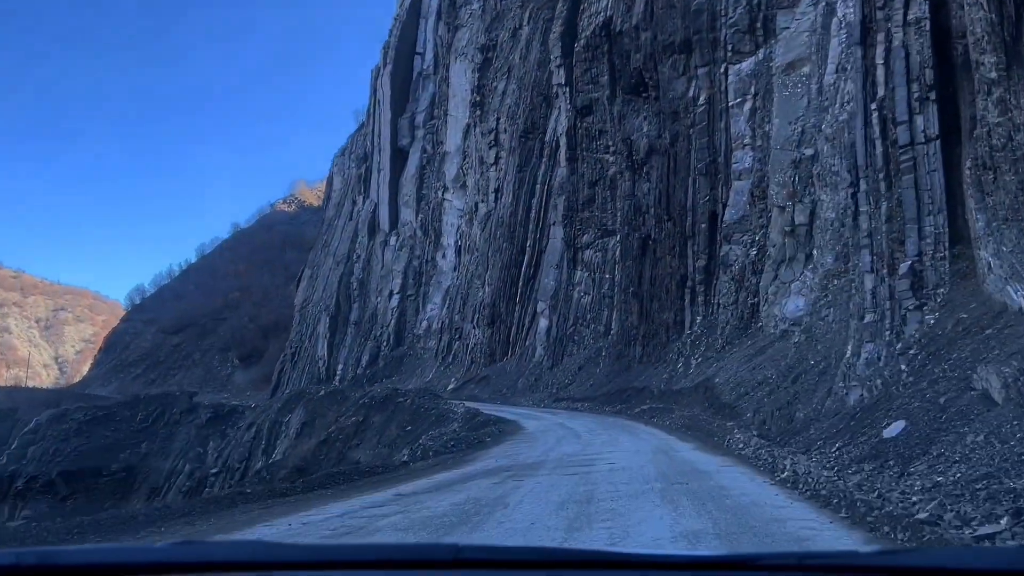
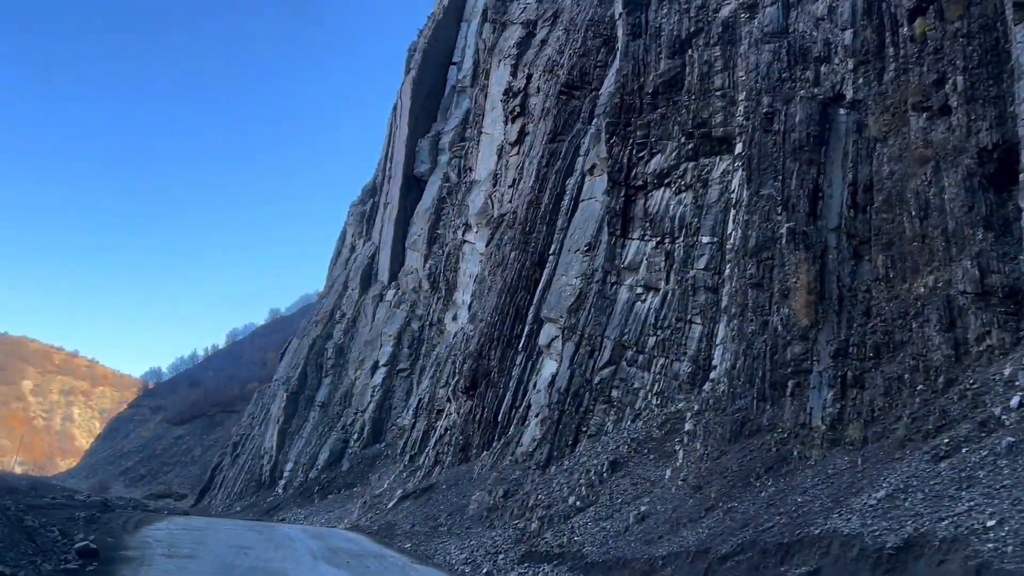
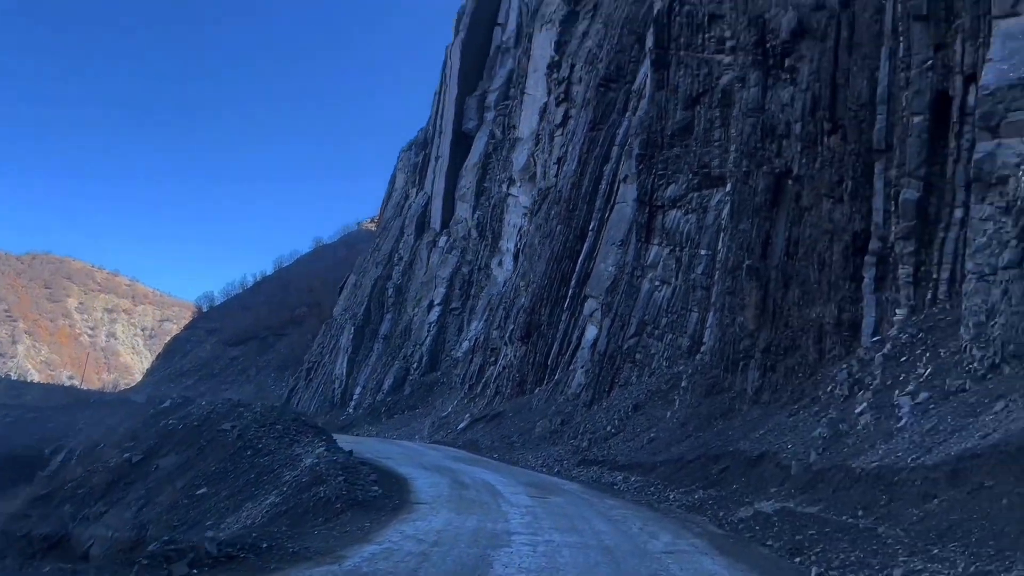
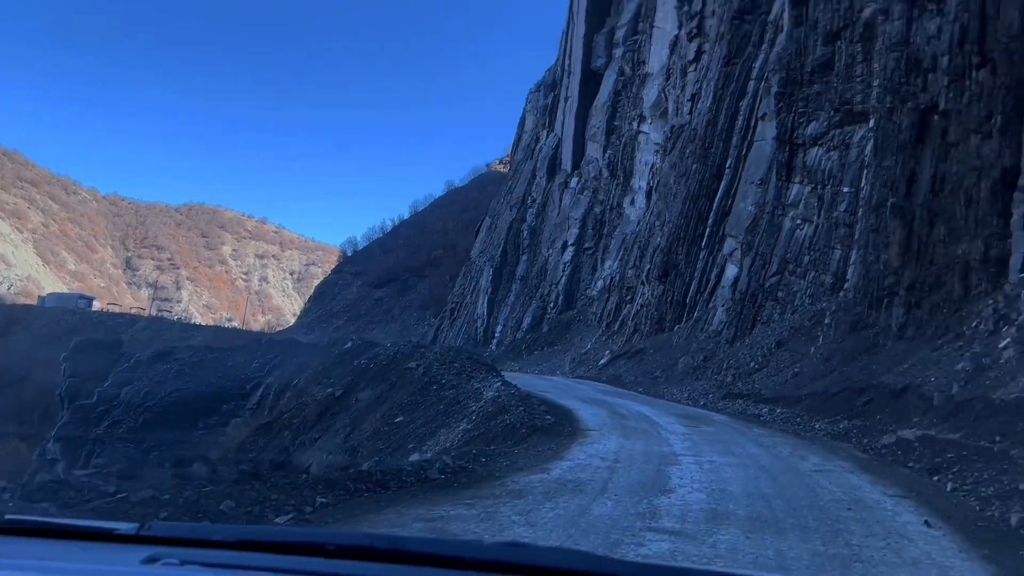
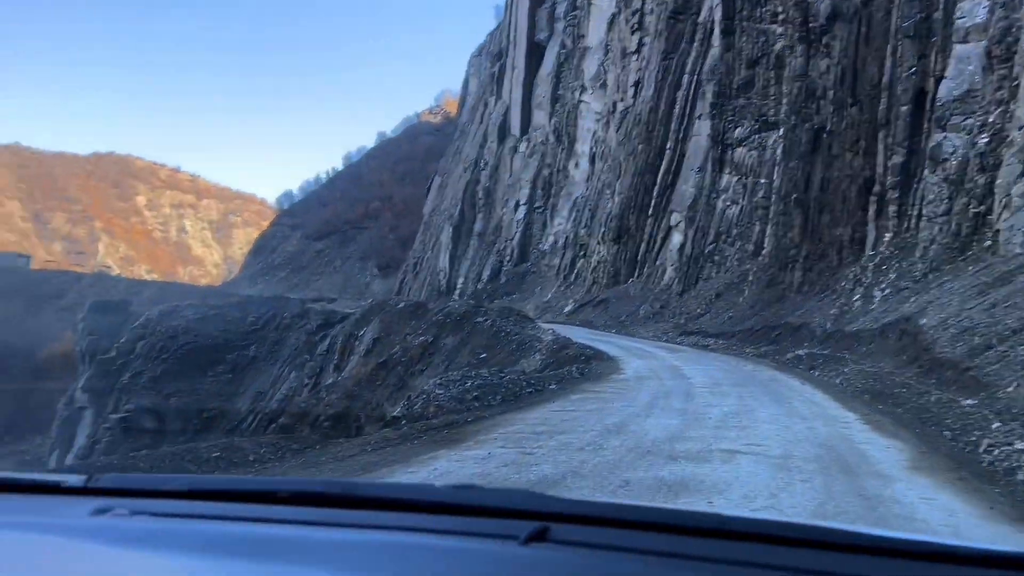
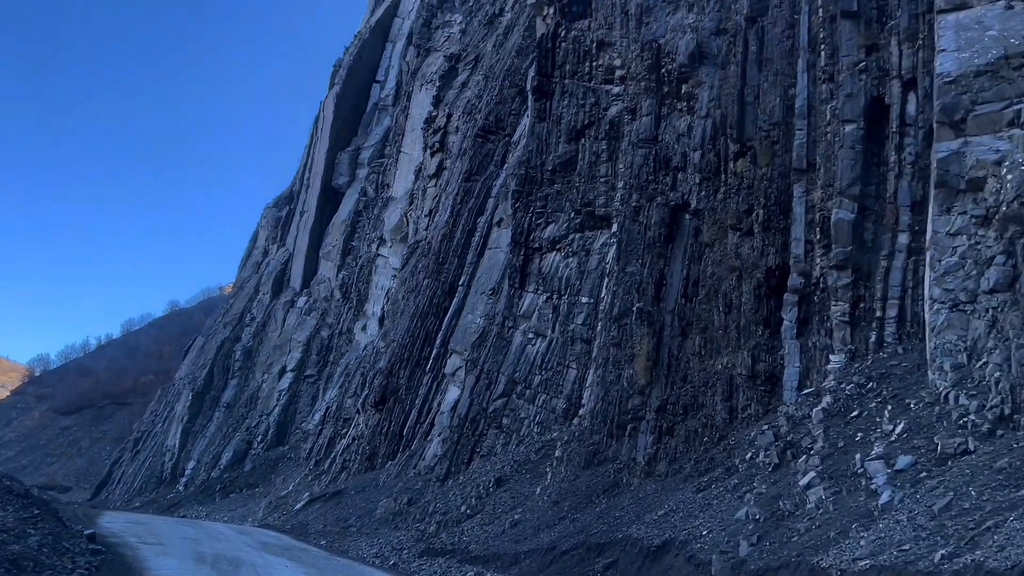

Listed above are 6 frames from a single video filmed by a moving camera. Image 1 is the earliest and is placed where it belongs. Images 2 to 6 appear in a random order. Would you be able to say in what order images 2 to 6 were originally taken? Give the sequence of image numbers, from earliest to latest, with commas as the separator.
5, 4, 3, 6, 2
